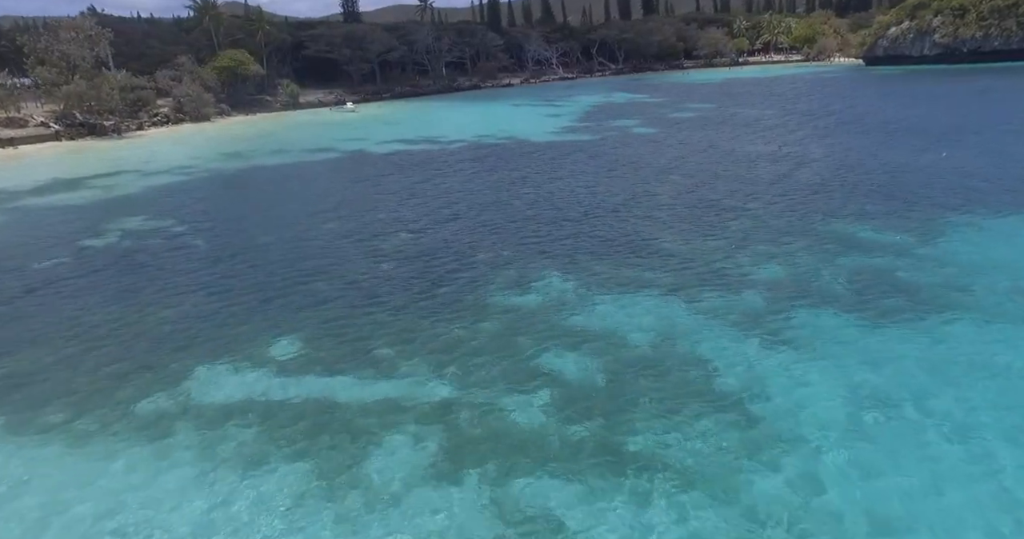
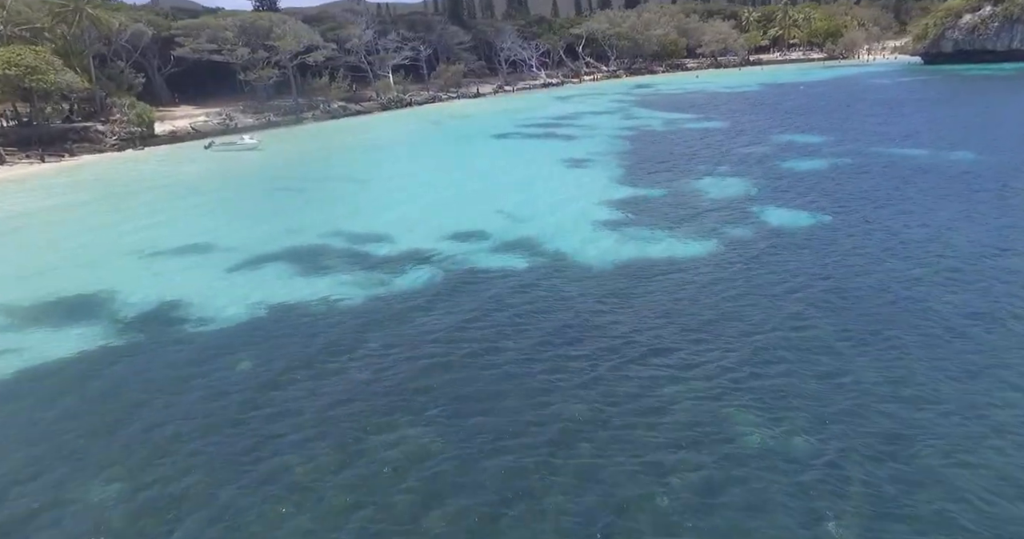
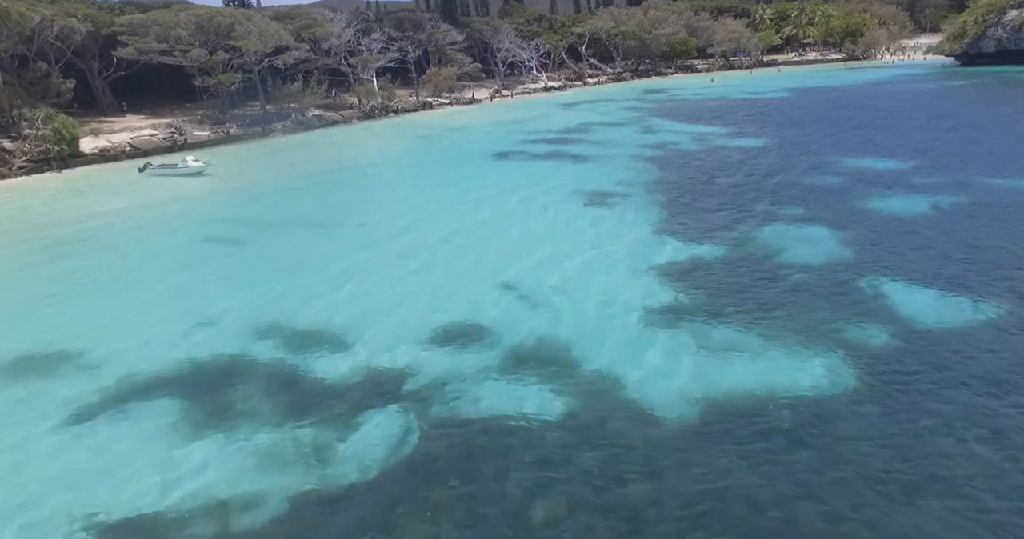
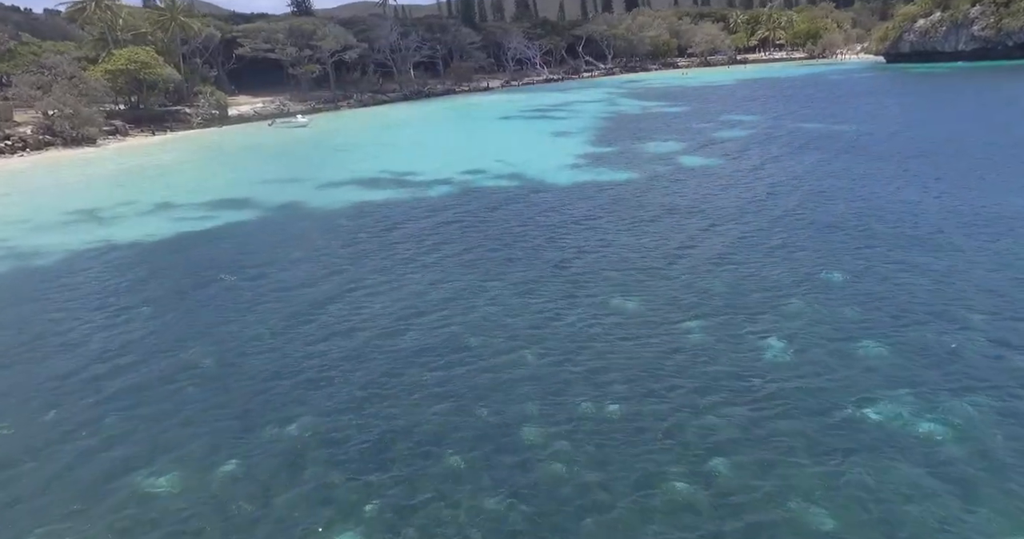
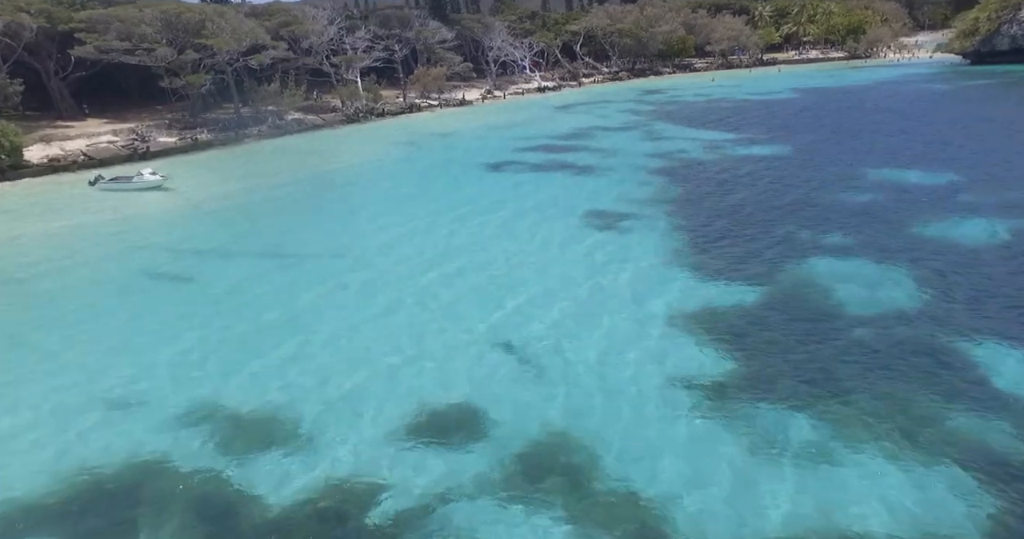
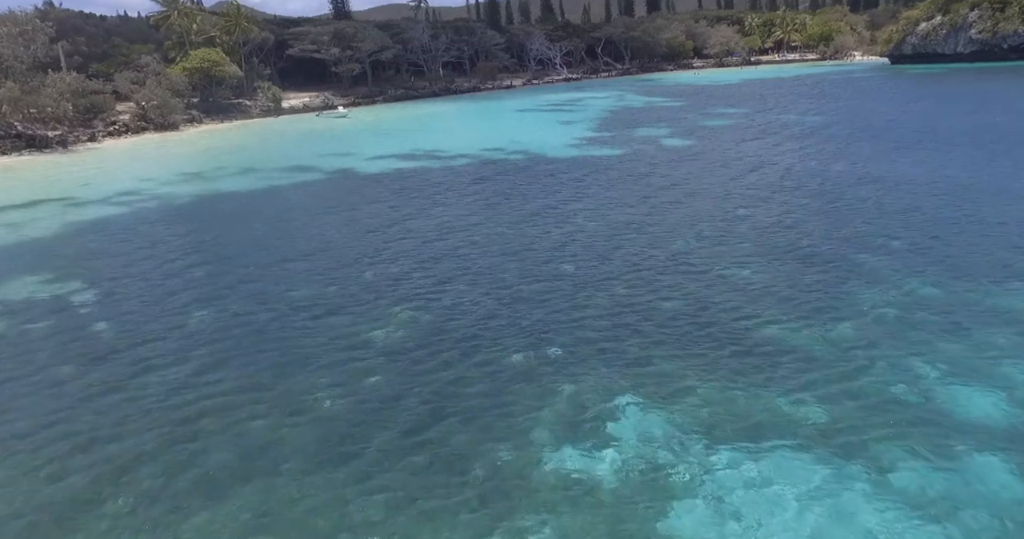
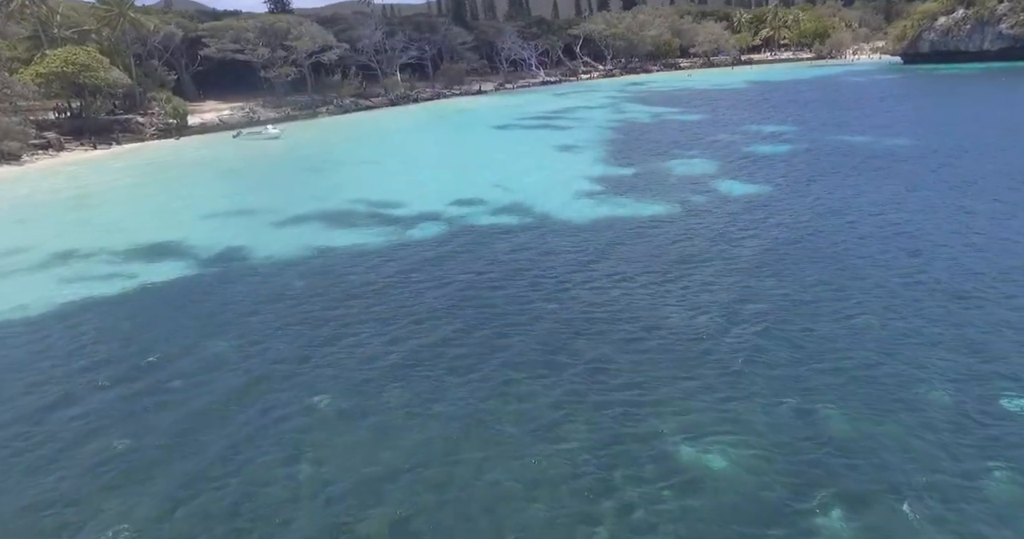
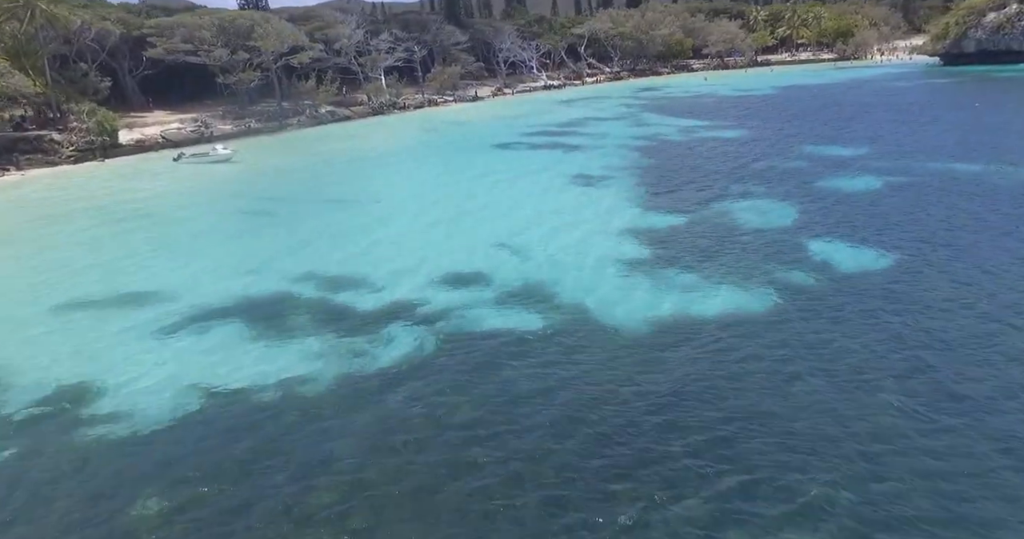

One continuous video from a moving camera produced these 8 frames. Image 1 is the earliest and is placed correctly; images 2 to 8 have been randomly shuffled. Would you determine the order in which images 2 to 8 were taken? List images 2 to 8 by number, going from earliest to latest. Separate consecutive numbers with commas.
6, 4, 7, 2, 8, 3, 5
